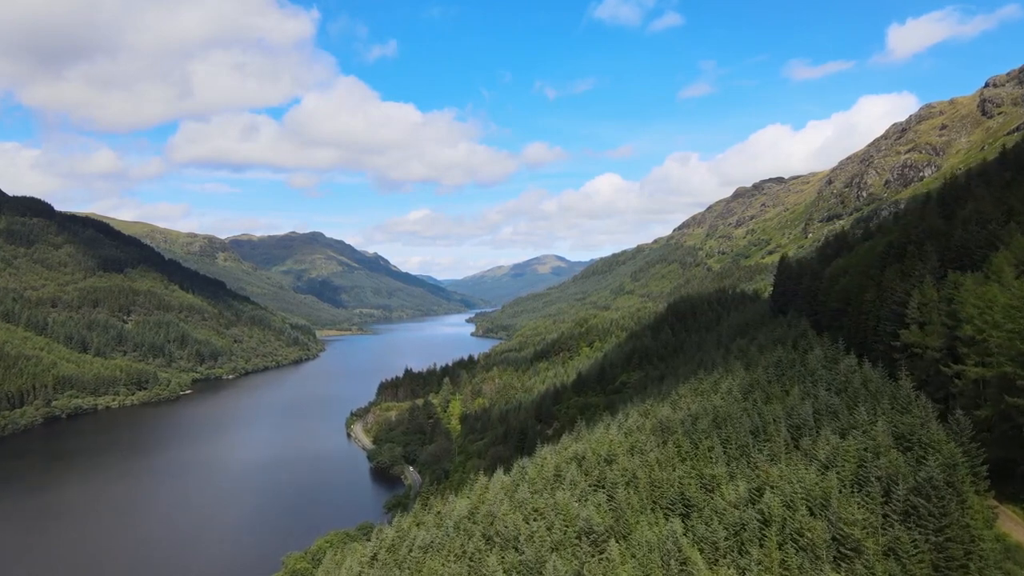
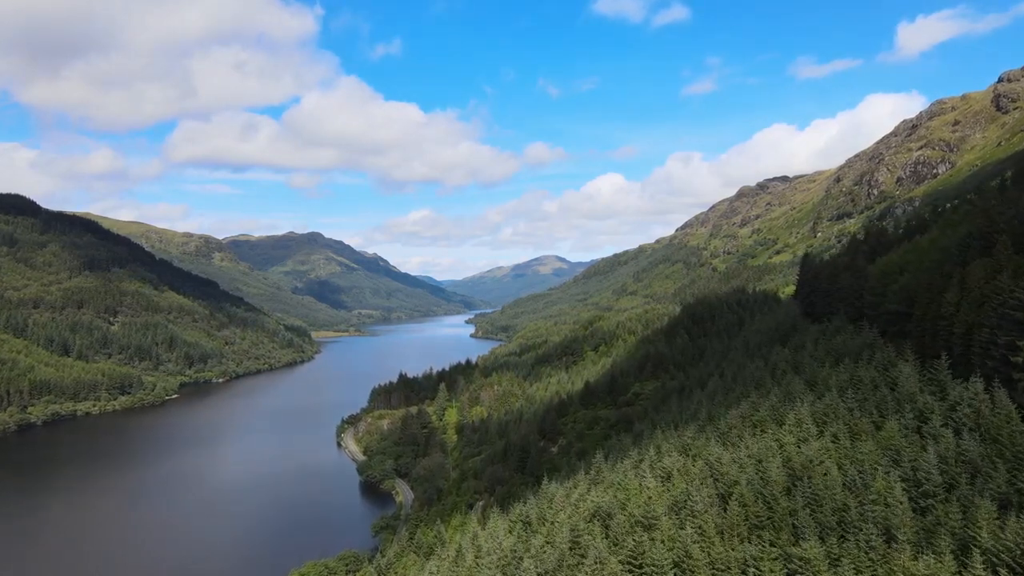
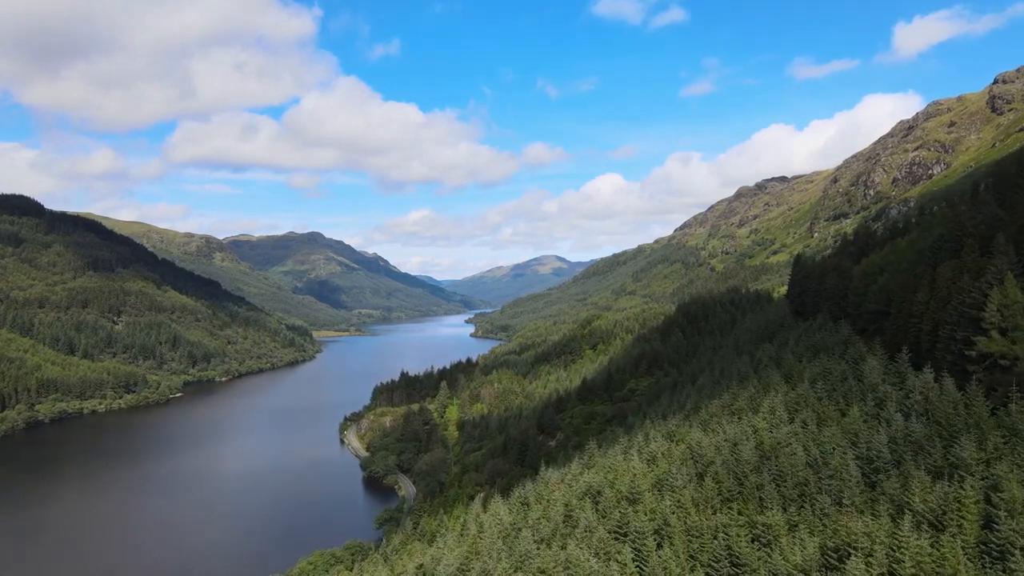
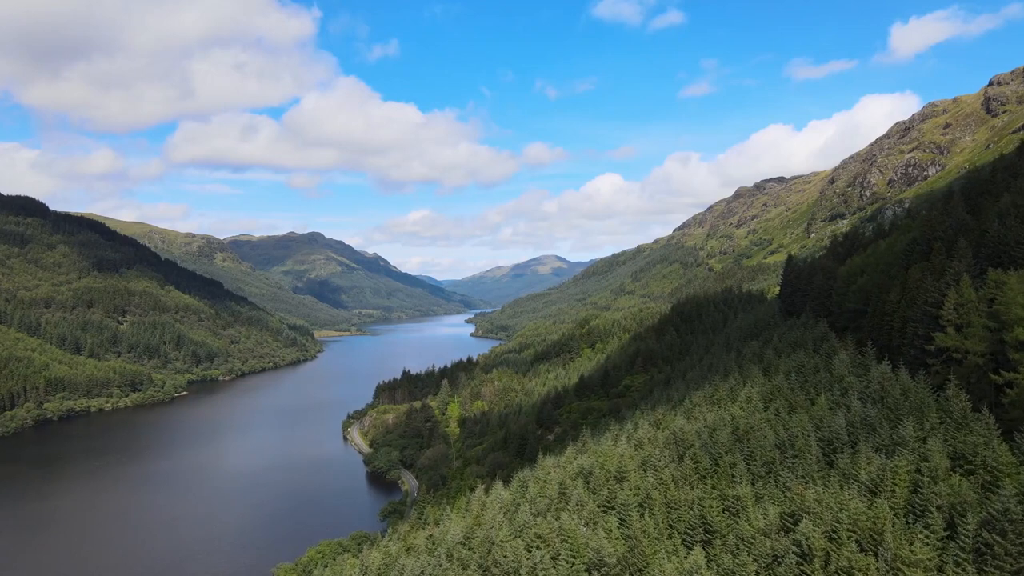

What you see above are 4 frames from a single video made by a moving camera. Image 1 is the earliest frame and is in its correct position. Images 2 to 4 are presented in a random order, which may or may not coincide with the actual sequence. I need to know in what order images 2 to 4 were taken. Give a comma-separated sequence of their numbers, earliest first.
4, 3, 2
